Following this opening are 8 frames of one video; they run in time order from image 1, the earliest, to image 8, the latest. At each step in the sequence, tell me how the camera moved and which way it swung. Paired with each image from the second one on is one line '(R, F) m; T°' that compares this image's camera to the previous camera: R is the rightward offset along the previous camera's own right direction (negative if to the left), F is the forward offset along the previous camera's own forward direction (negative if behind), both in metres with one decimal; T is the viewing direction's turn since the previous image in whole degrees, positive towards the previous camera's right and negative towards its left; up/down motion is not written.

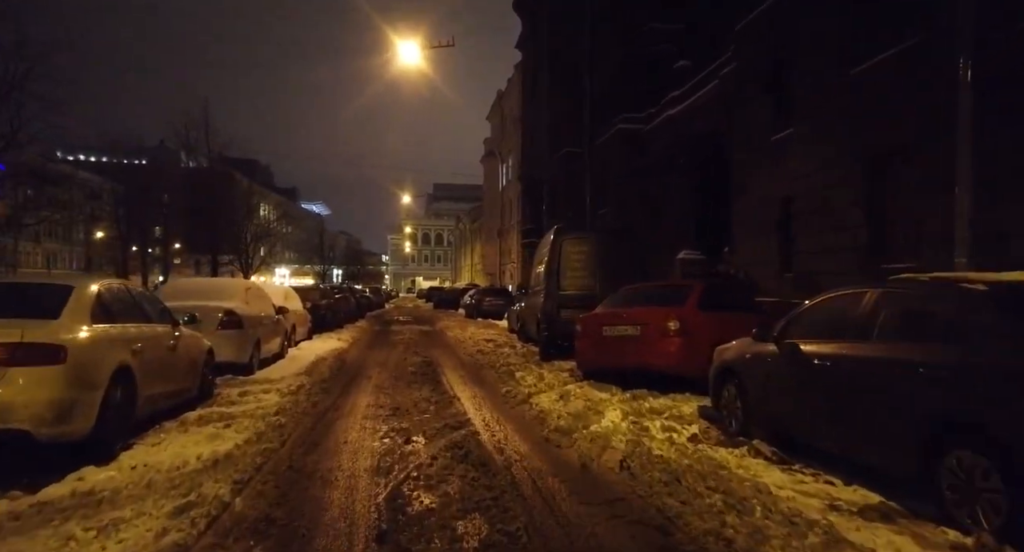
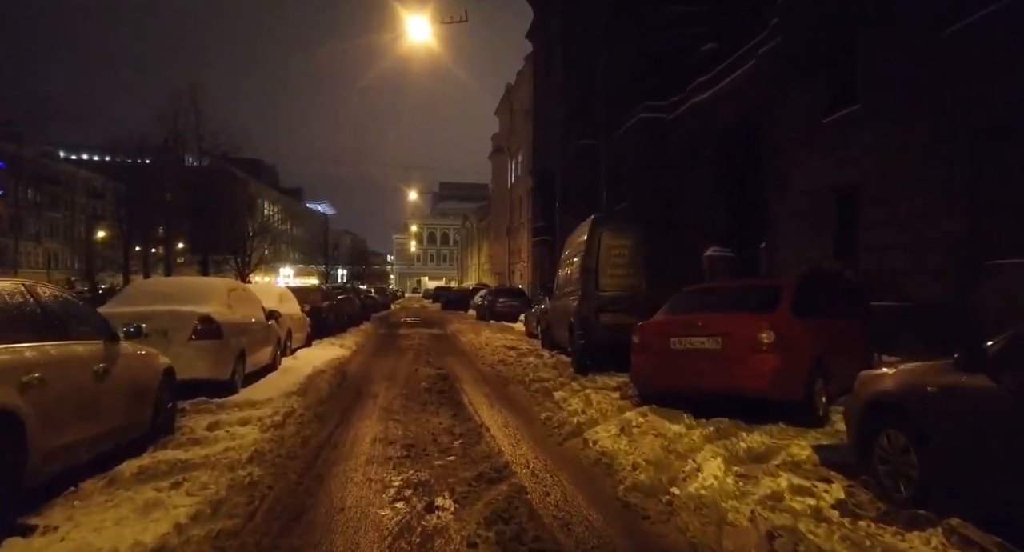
(-0.4, +1.8) m; 0°
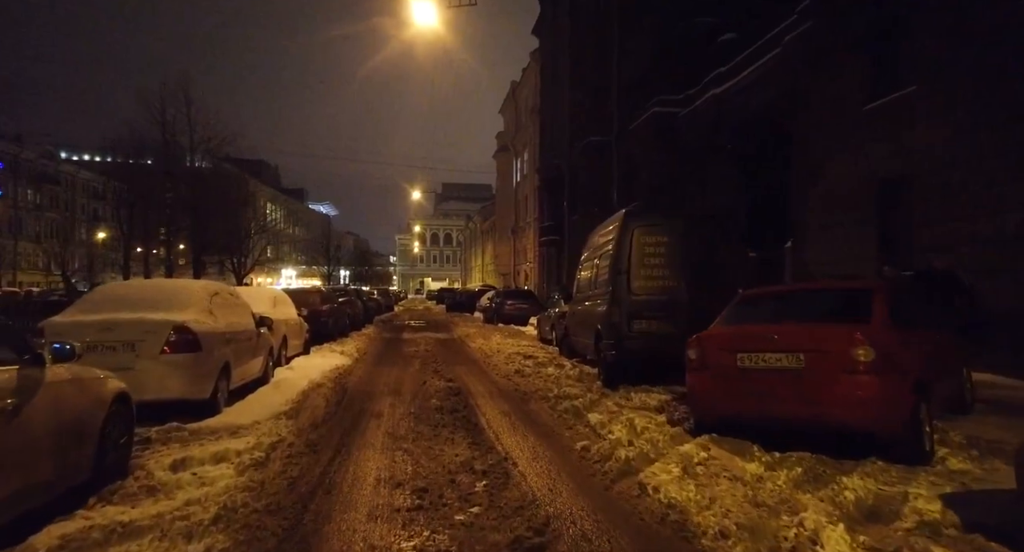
(-0.3, +1.2) m; 0°
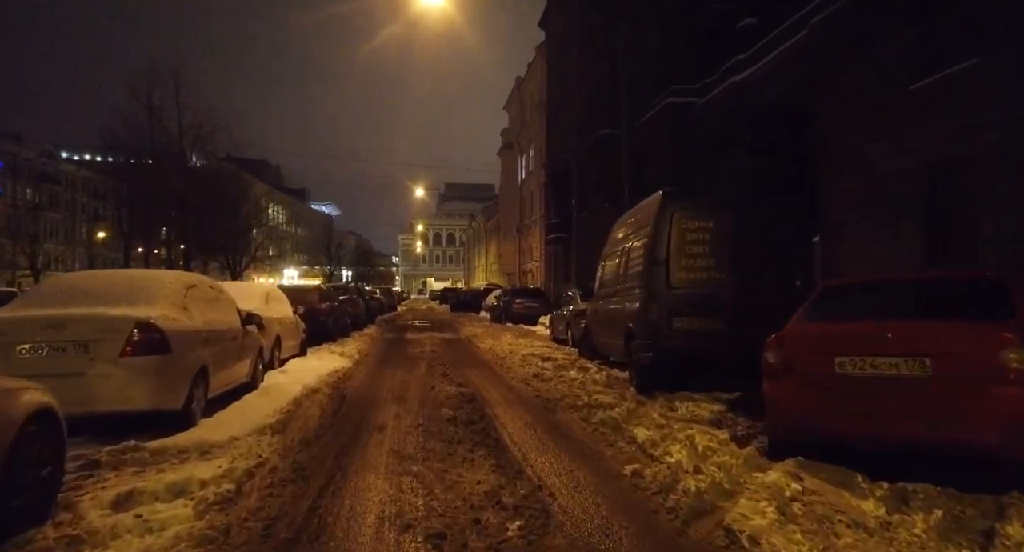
(-0.3, +1.2) m; 0°
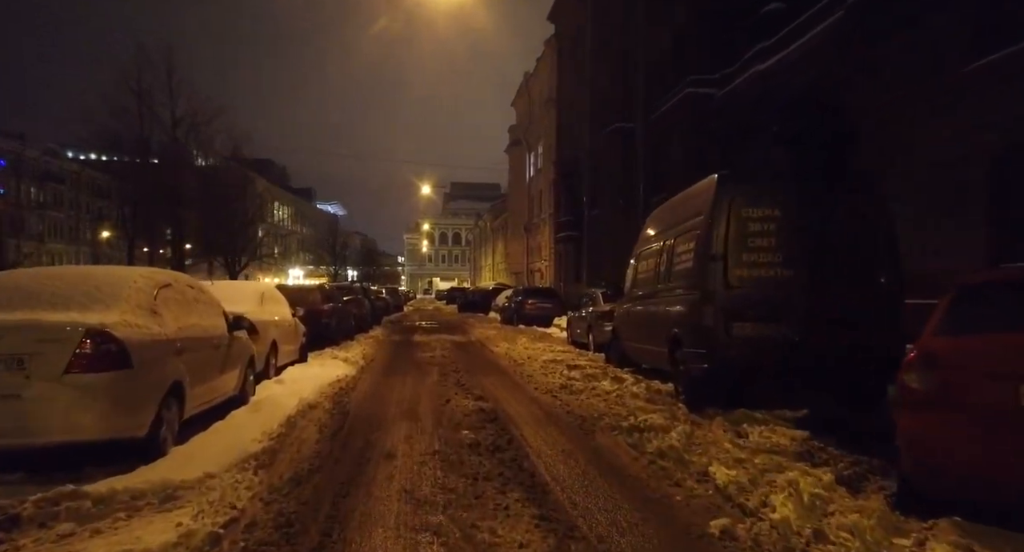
(-0.3, +1.2) m; 0°
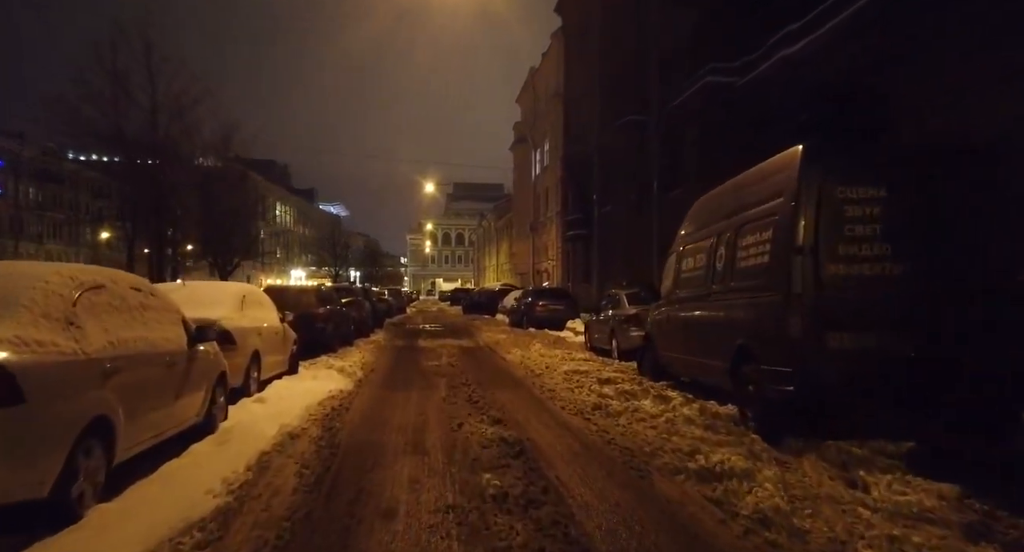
(-0.3, +1.5) m; 0°
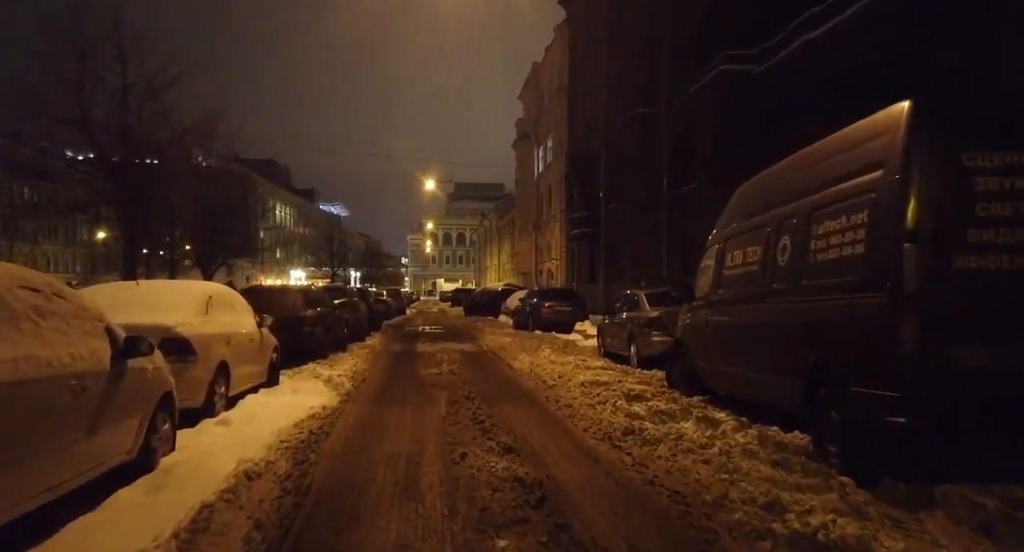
(-0.1, +1.3) m; 0°
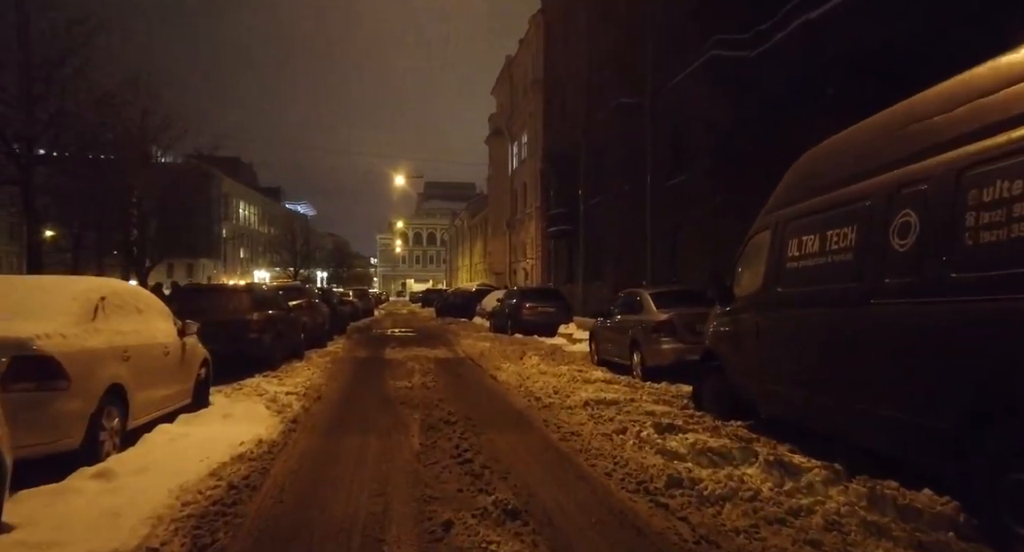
(-0.2, +1.8) m; +3°
